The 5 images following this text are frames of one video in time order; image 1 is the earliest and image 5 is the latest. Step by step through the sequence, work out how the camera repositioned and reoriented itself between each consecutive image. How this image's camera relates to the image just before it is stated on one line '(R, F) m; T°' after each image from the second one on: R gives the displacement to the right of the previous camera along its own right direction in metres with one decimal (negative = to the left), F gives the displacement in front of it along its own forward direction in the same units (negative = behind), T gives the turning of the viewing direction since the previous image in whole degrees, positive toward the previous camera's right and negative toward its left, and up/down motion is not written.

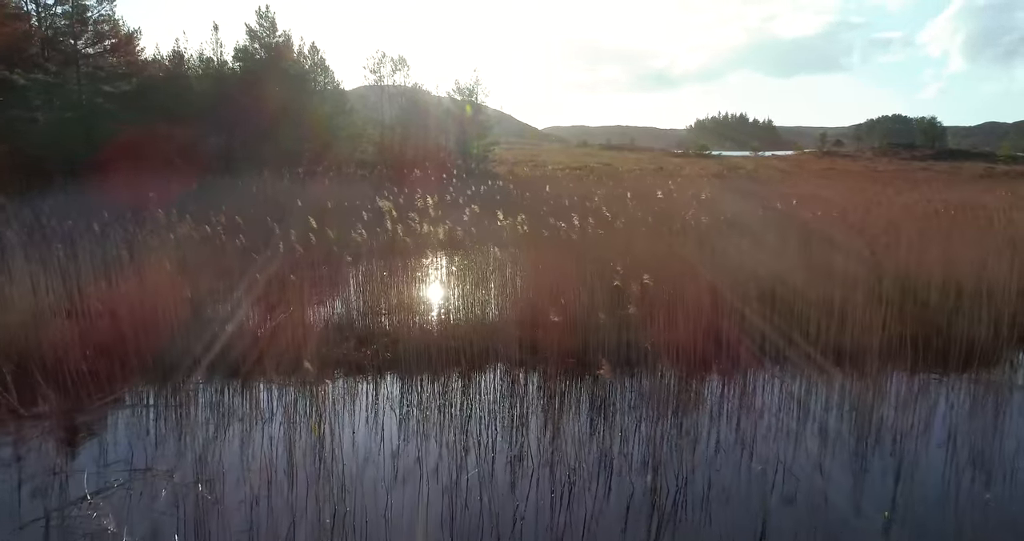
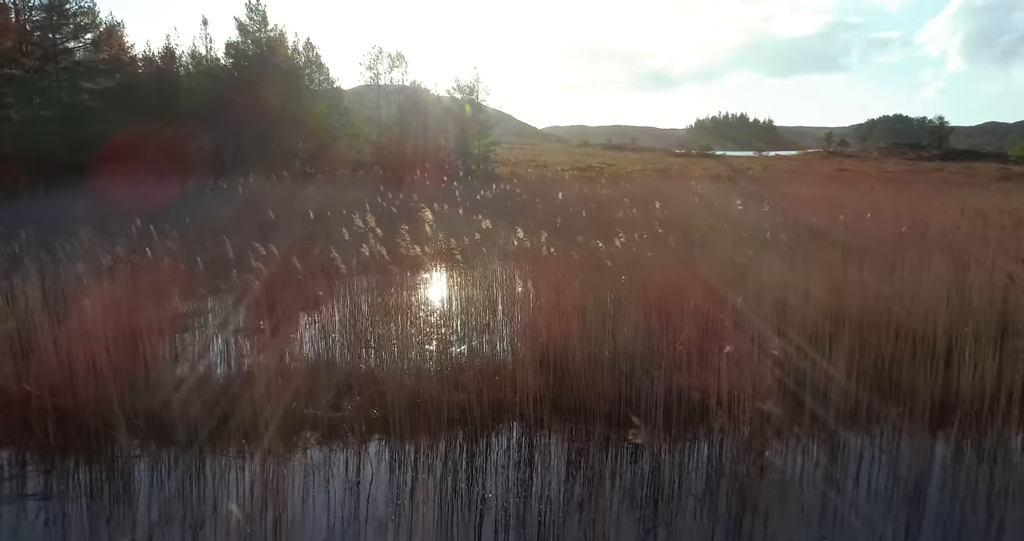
(-0.2, +0.8) m; 0°
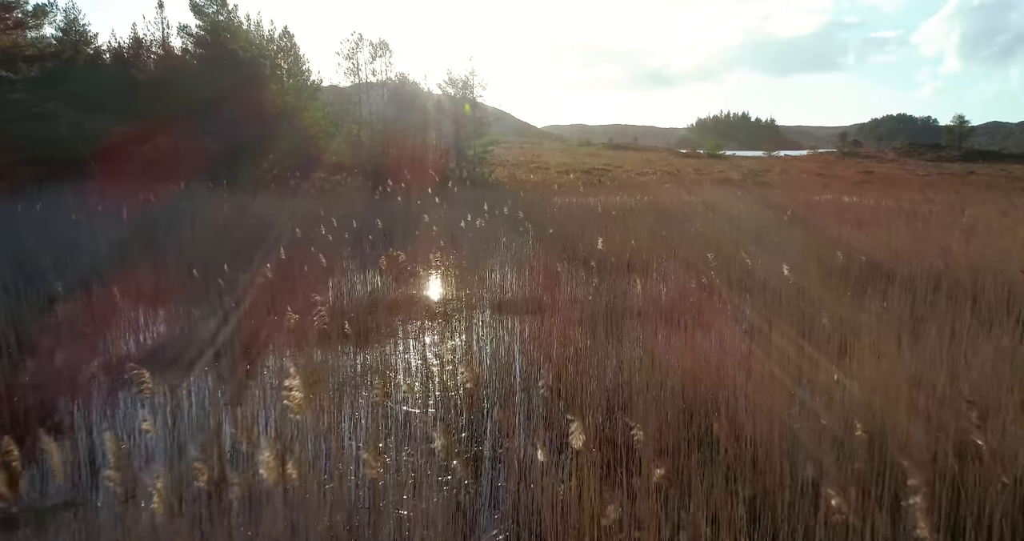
(0.0, +2.4) m; 0°
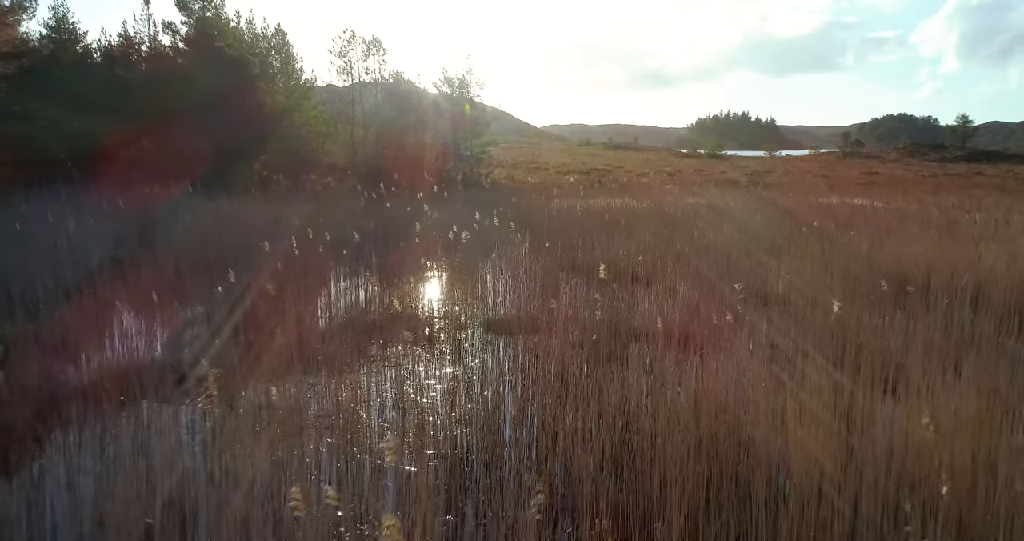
(+0.1, +0.6) m; 0°
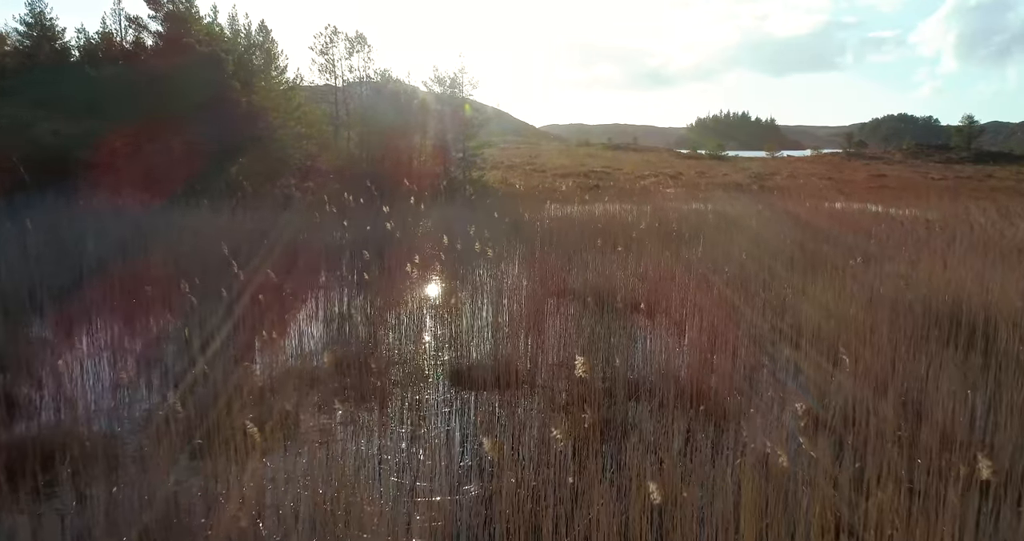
(+0.3, +1.0) m; 0°
